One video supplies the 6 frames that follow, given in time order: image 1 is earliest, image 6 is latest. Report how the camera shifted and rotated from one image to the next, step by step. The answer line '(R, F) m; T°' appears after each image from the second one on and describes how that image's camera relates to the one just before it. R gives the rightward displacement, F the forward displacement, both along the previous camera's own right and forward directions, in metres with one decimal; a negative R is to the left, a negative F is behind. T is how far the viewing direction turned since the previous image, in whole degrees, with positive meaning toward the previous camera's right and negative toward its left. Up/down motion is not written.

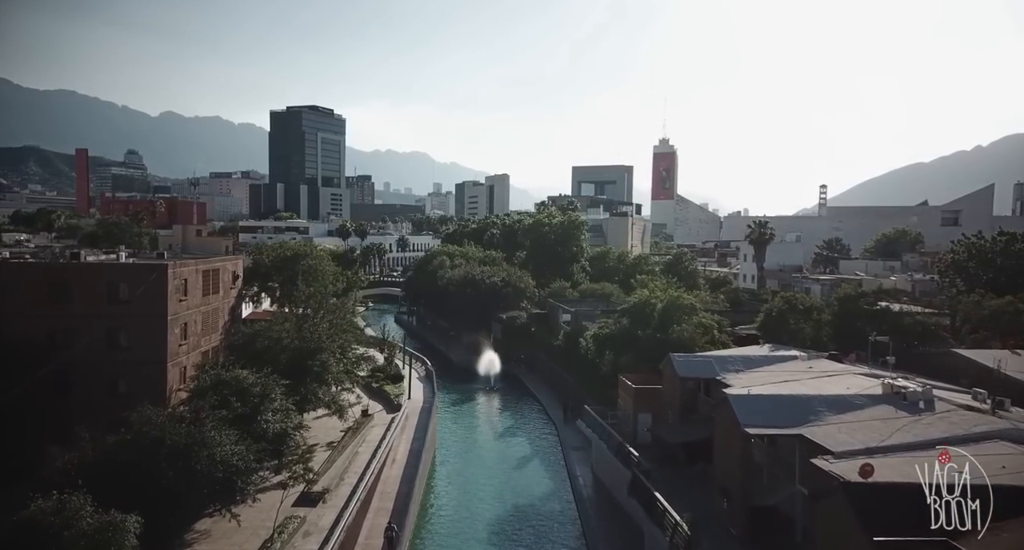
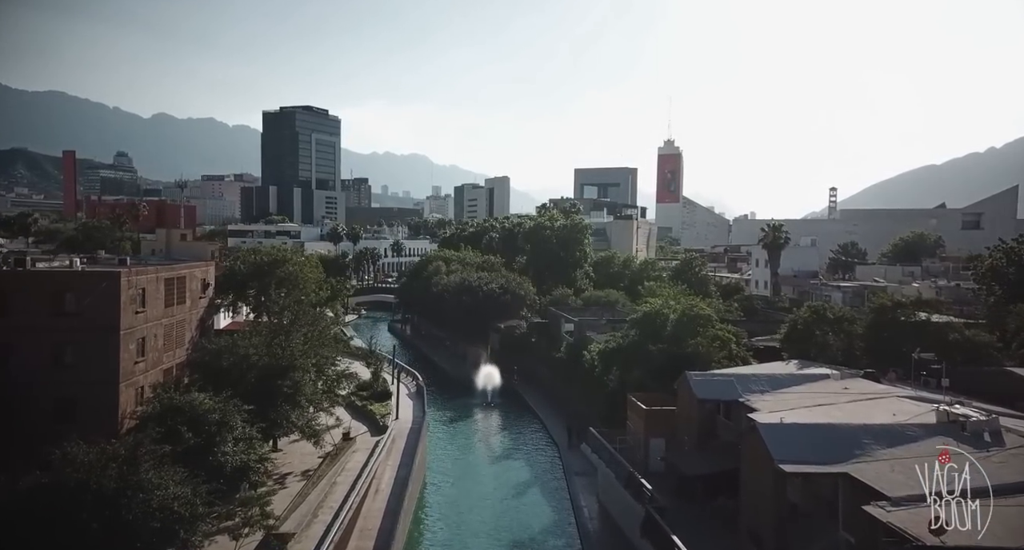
(+0.2, +3.7) m; 0°
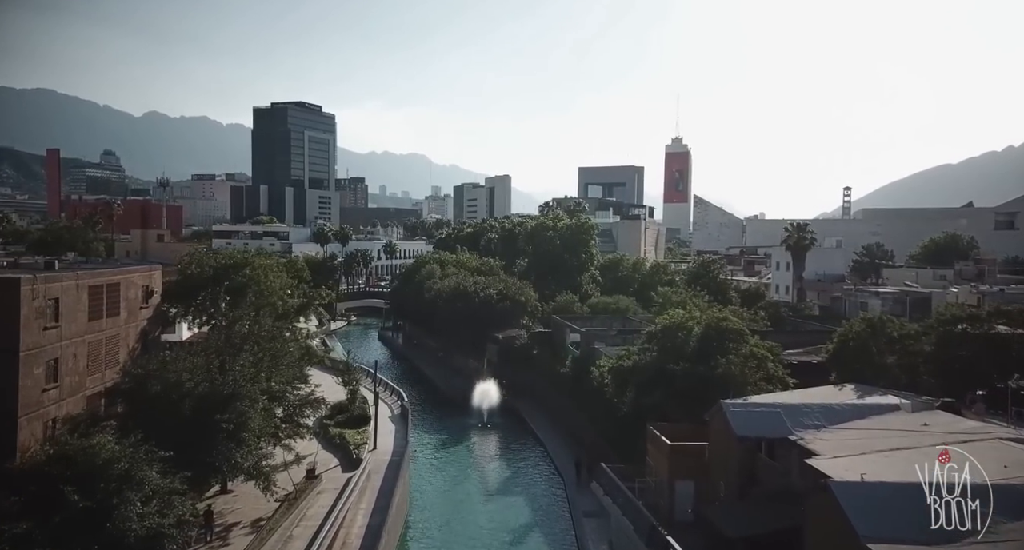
(+0.2, +5.6) m; 0°
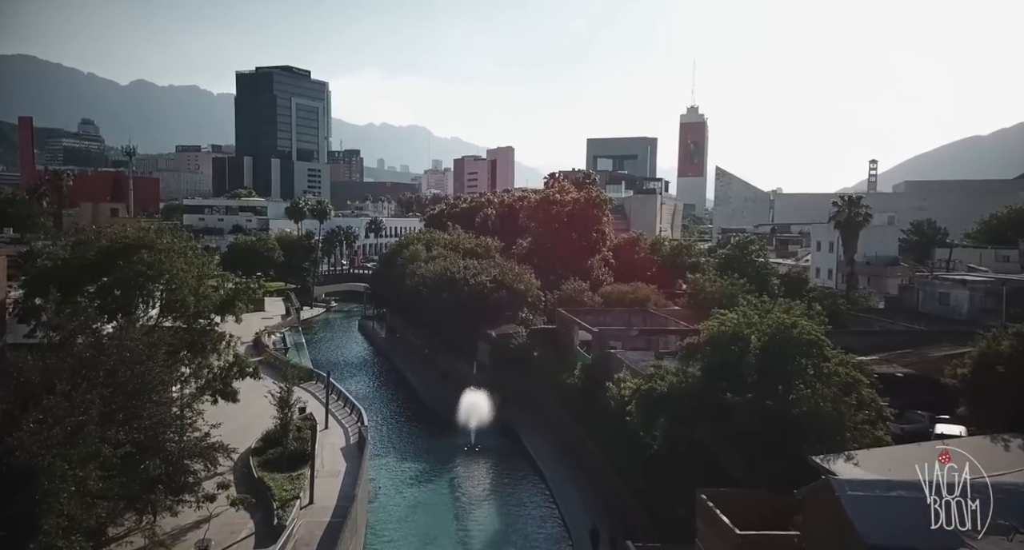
(+0.6, +9.2) m; -1°
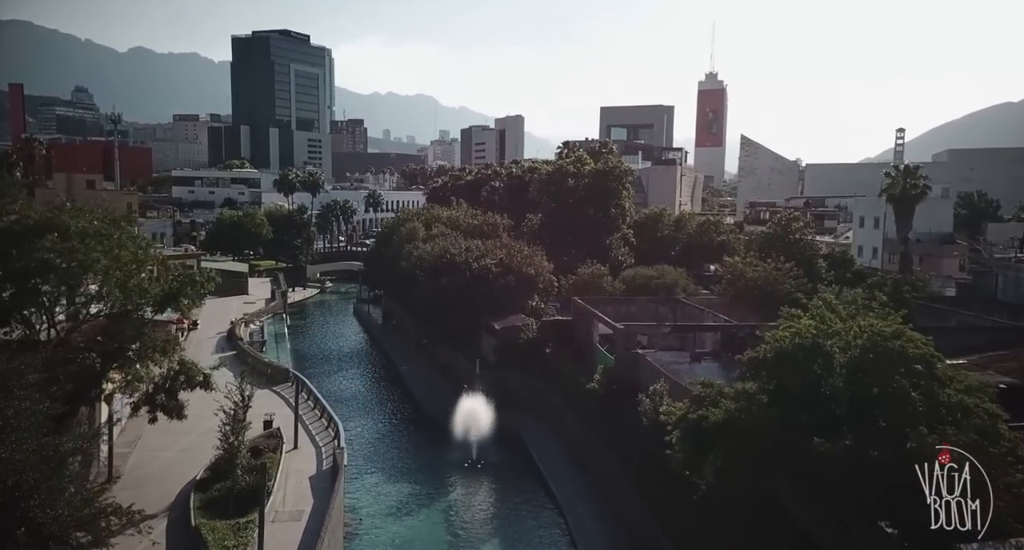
(+0.1, +5.6) m; -1°
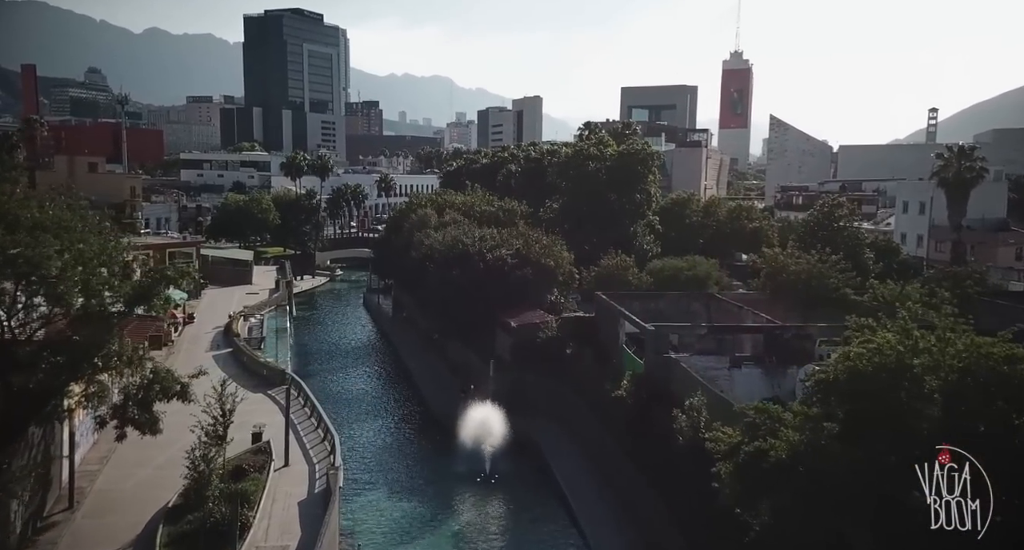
(0.0, +3.0) m; -1°
